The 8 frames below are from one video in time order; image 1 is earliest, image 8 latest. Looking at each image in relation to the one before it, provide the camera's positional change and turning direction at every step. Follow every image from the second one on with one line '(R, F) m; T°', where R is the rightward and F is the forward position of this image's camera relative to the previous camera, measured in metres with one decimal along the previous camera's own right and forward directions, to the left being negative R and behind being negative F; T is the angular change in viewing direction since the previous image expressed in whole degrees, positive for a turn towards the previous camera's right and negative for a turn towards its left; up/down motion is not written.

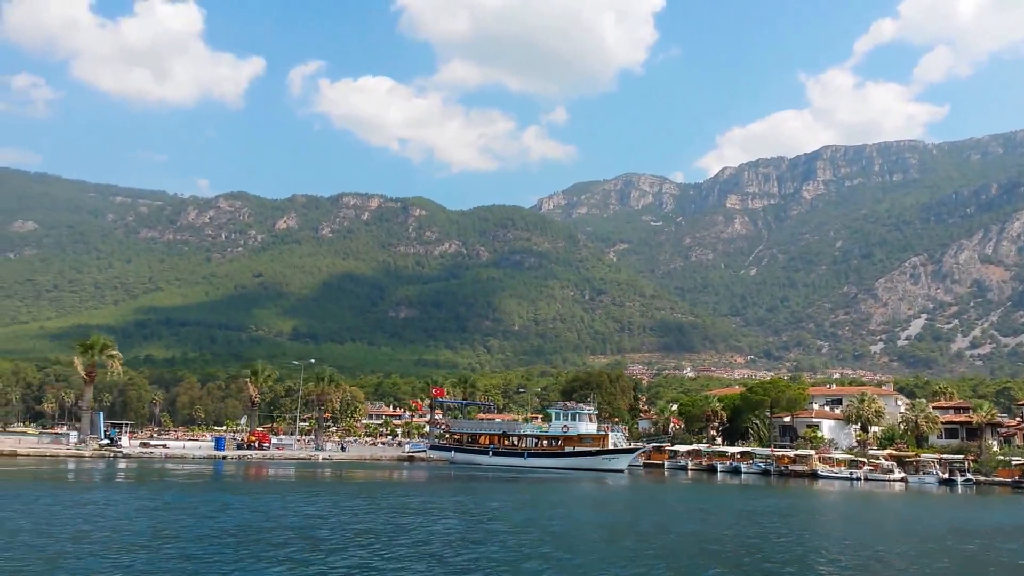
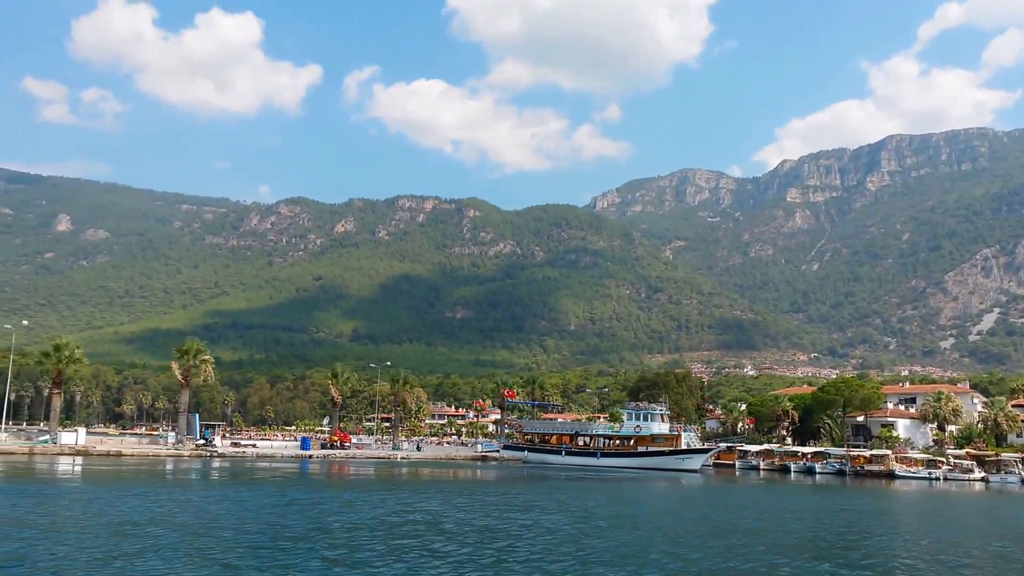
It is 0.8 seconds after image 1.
(-4.1, -0.7) m; -3°
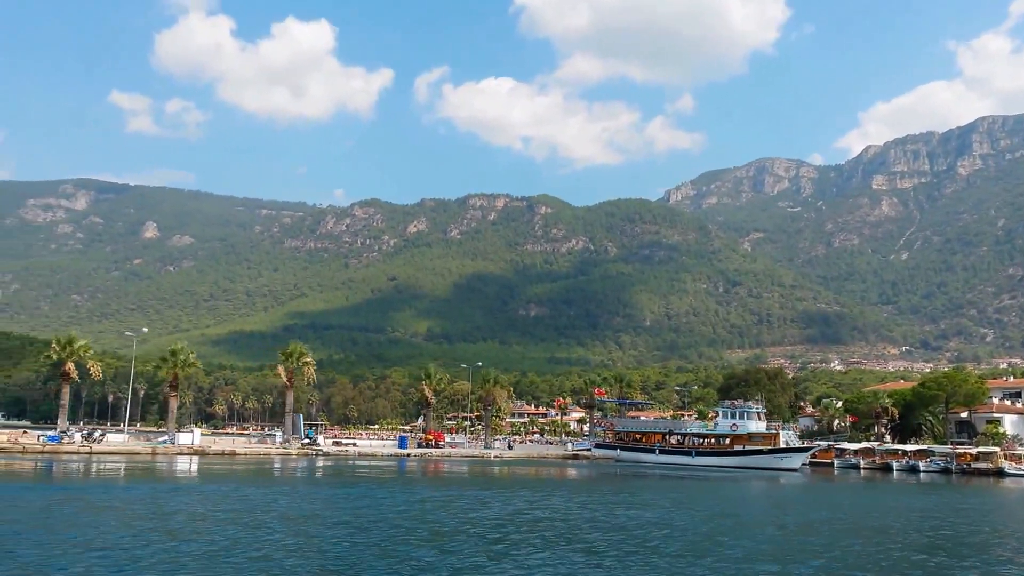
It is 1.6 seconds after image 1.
(-4.5, +0.9) m; -4°
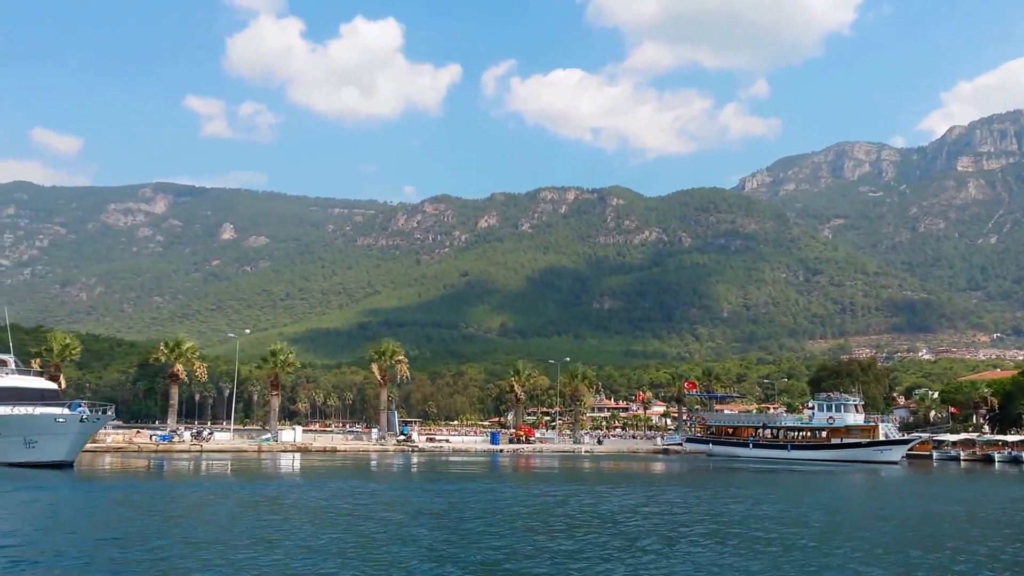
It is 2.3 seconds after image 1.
(-4.4, +0.9) m; -4°
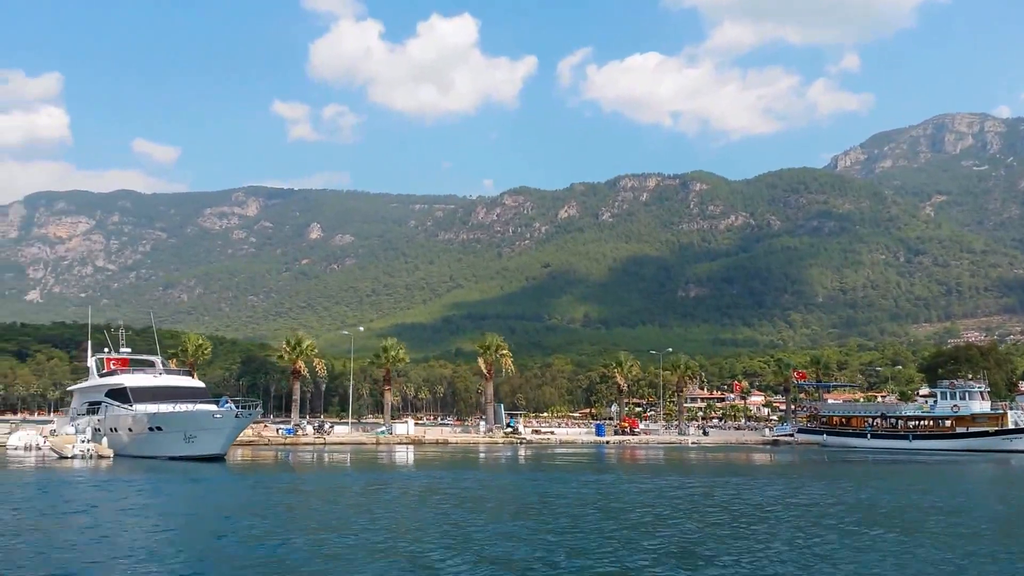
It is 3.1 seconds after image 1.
(-4.4, +1.0) m; -5°
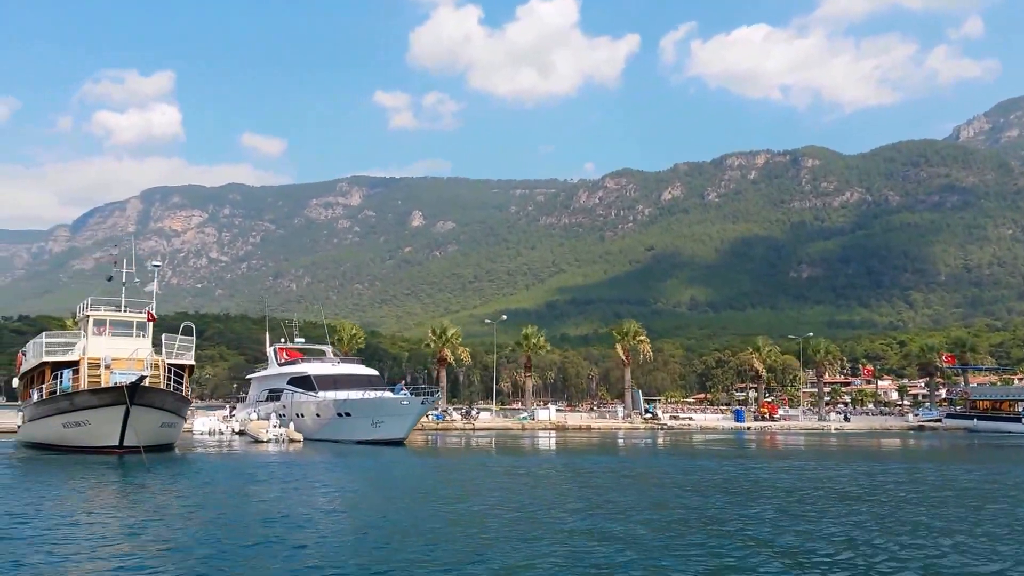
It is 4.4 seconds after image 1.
(-7.1, +0.9) m; -6°
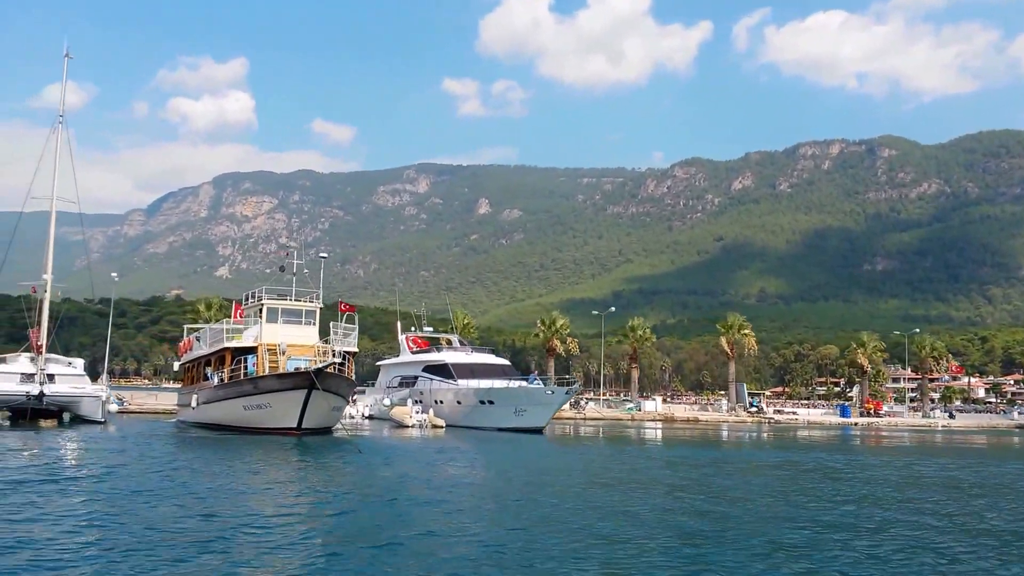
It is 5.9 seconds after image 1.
(-8.0, -0.1) m; -3°
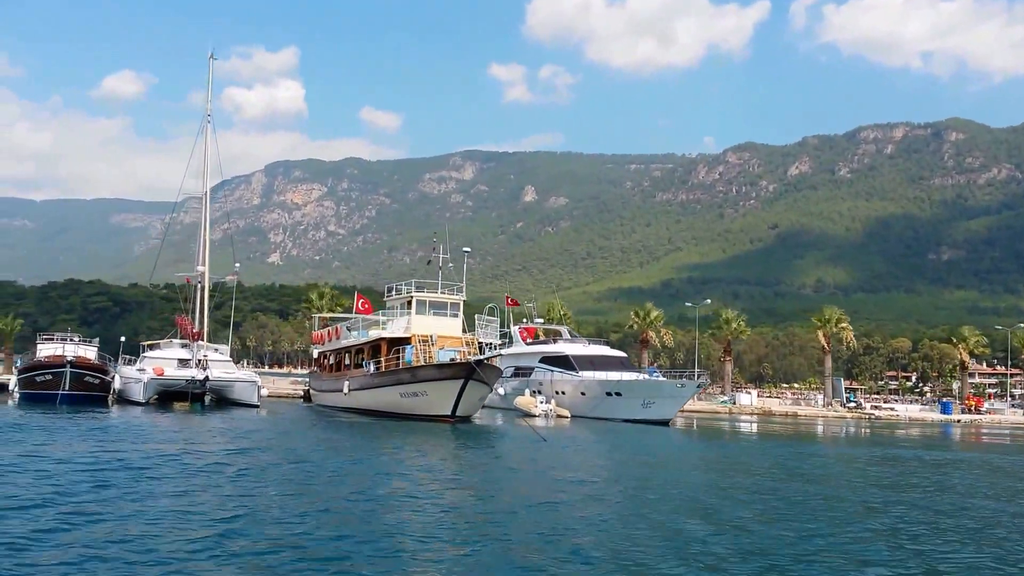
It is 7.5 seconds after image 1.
(-7.2, +2.8) m; -2°
